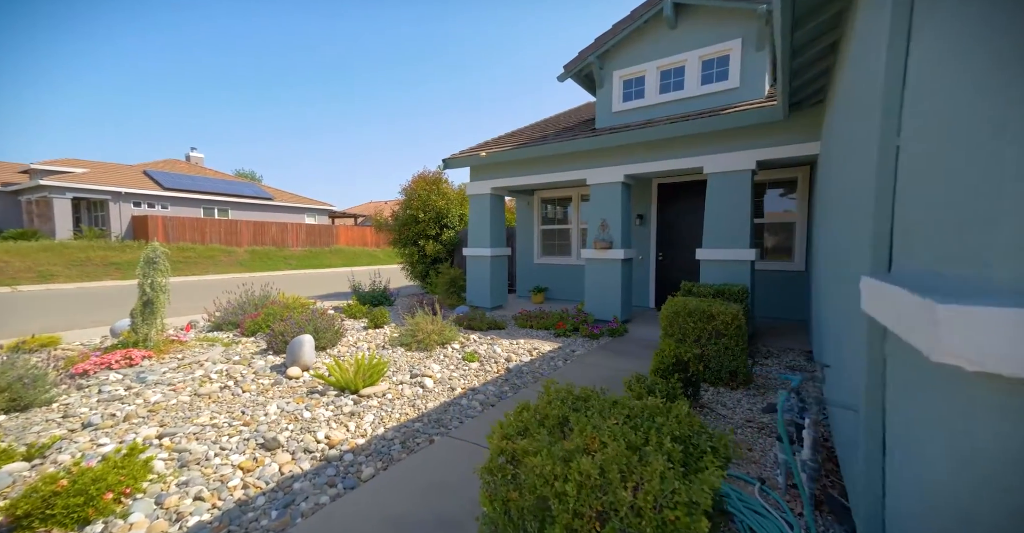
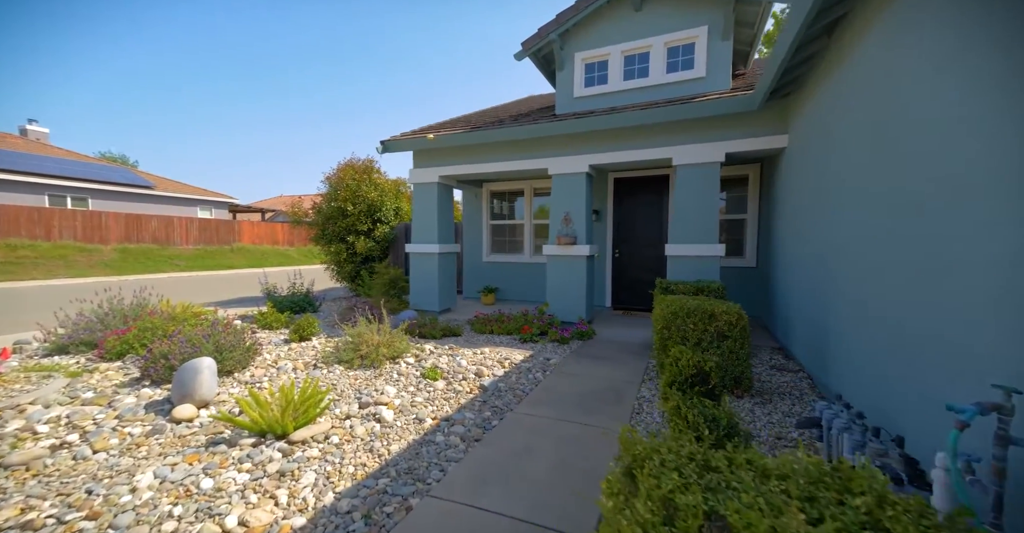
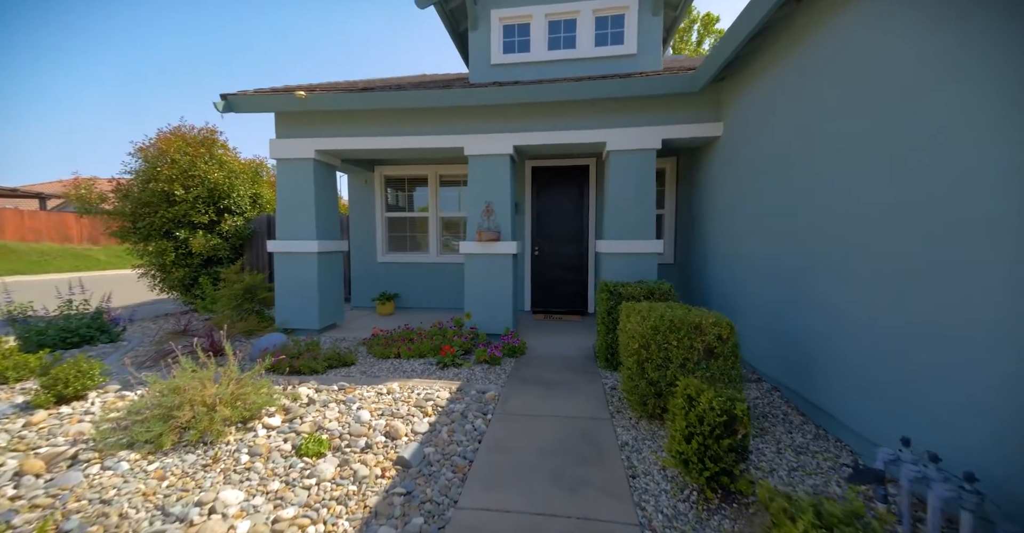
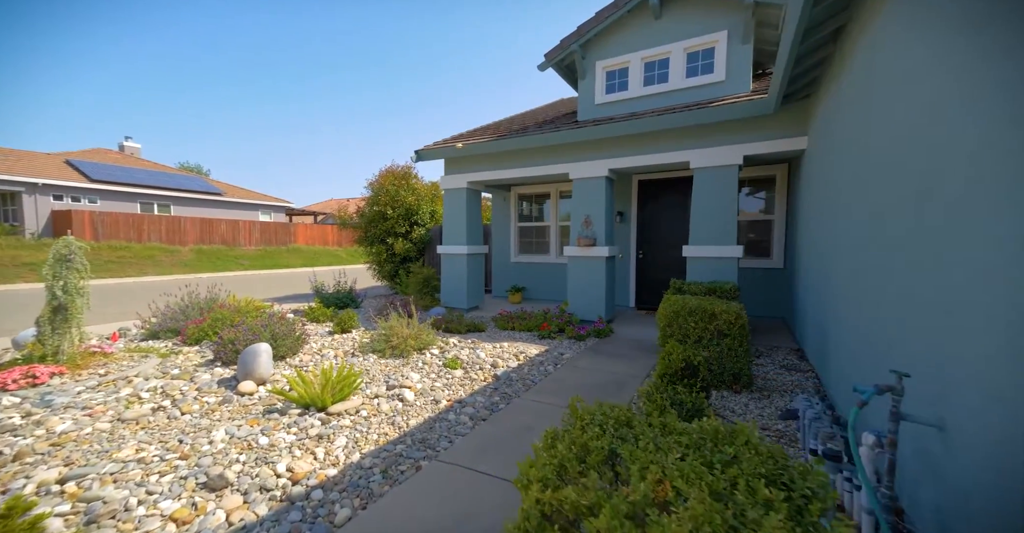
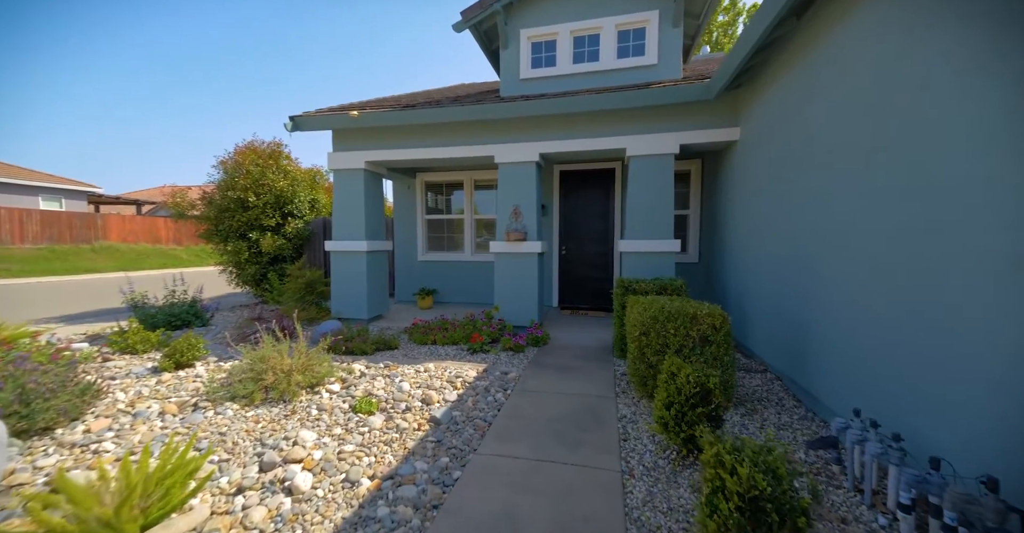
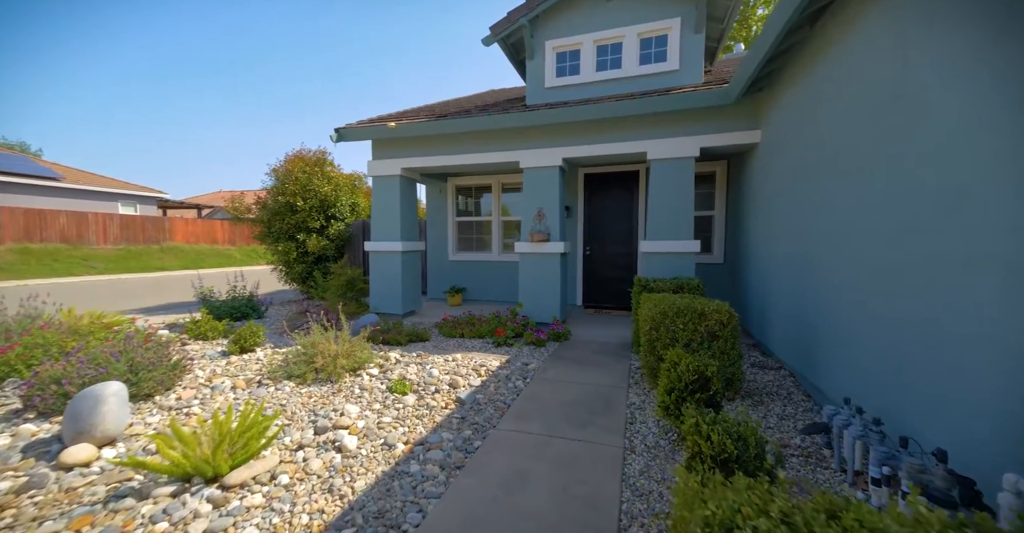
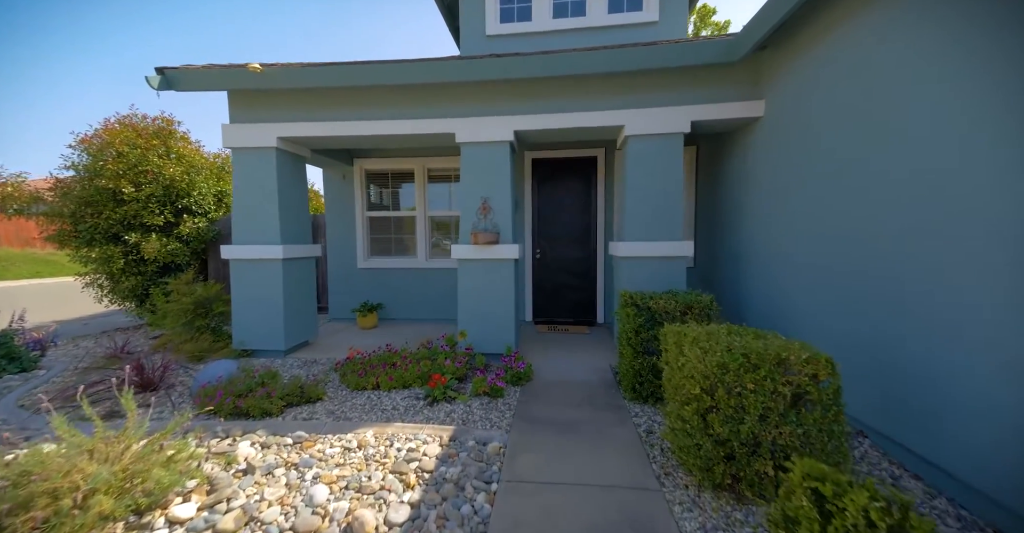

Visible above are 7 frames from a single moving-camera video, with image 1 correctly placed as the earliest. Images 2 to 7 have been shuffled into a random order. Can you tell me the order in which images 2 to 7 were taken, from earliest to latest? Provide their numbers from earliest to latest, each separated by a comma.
4, 2, 6, 5, 3, 7
